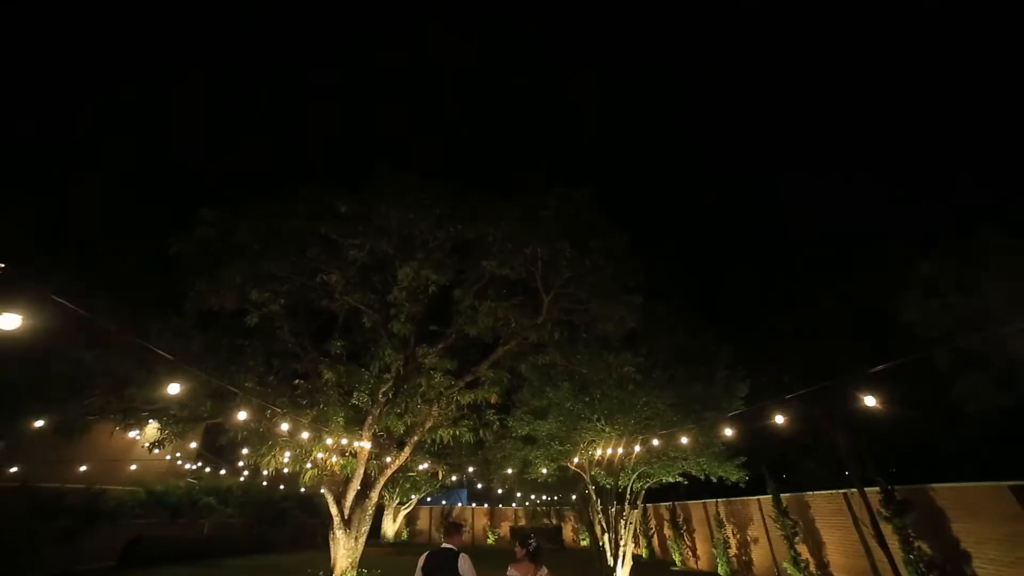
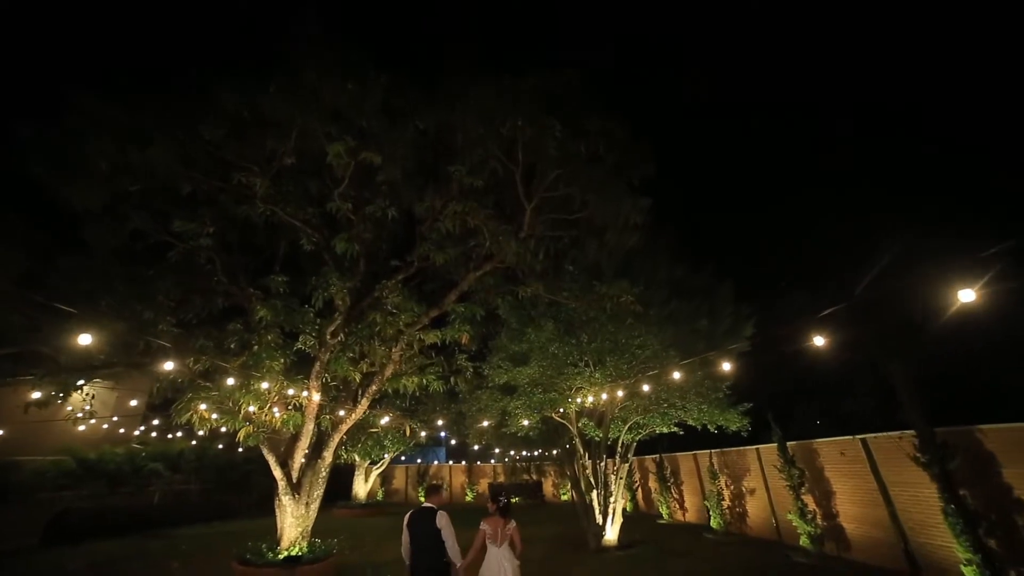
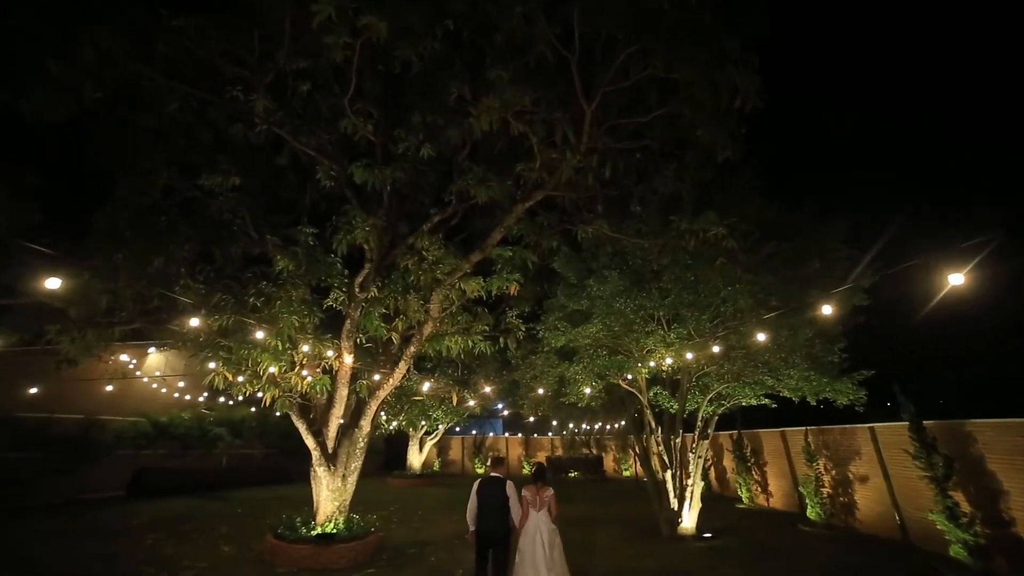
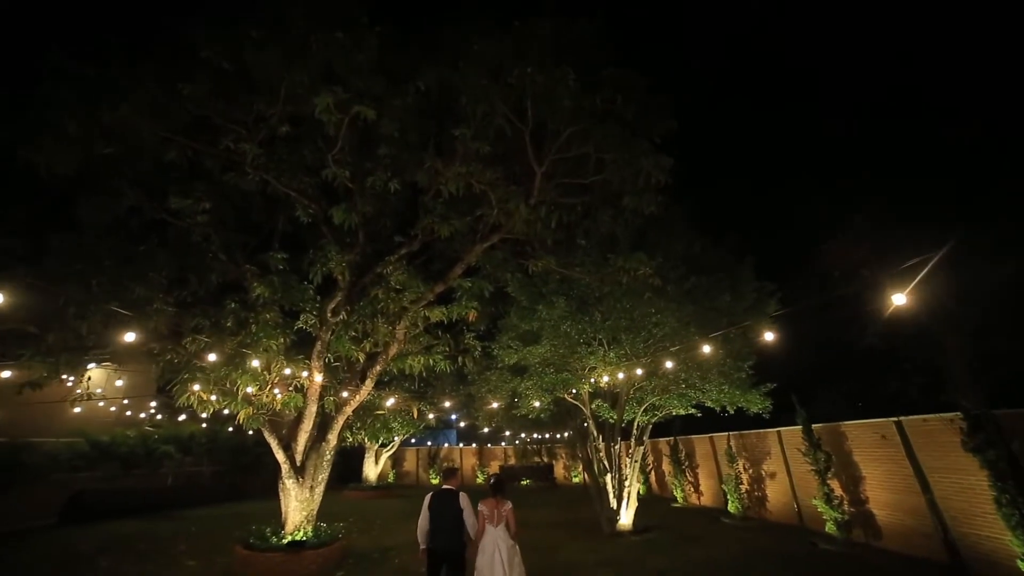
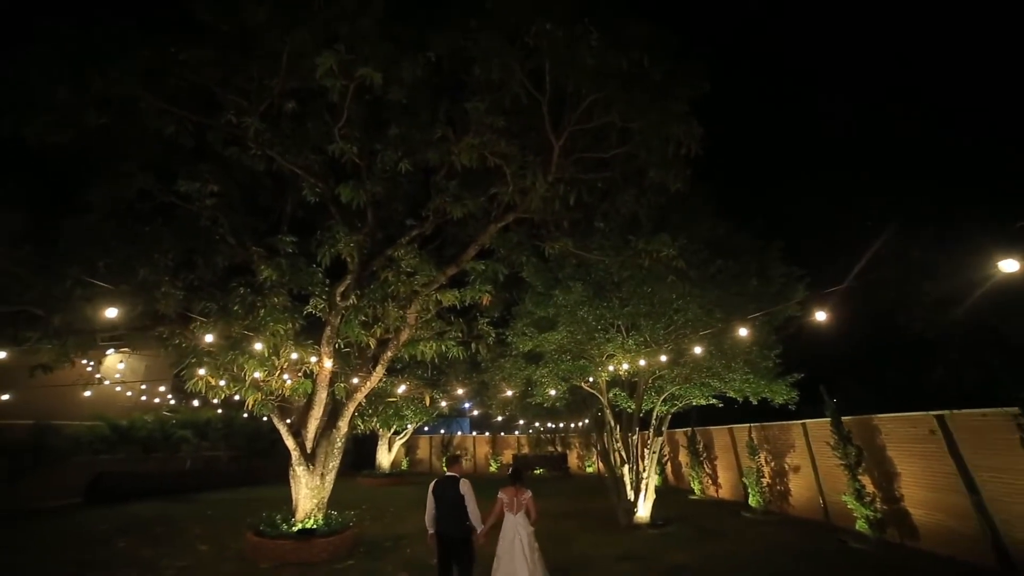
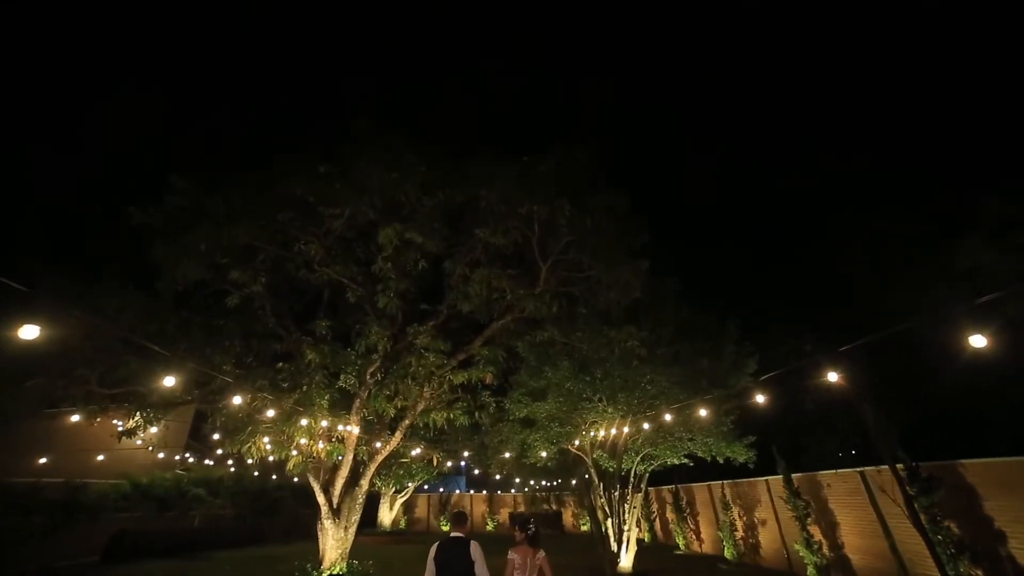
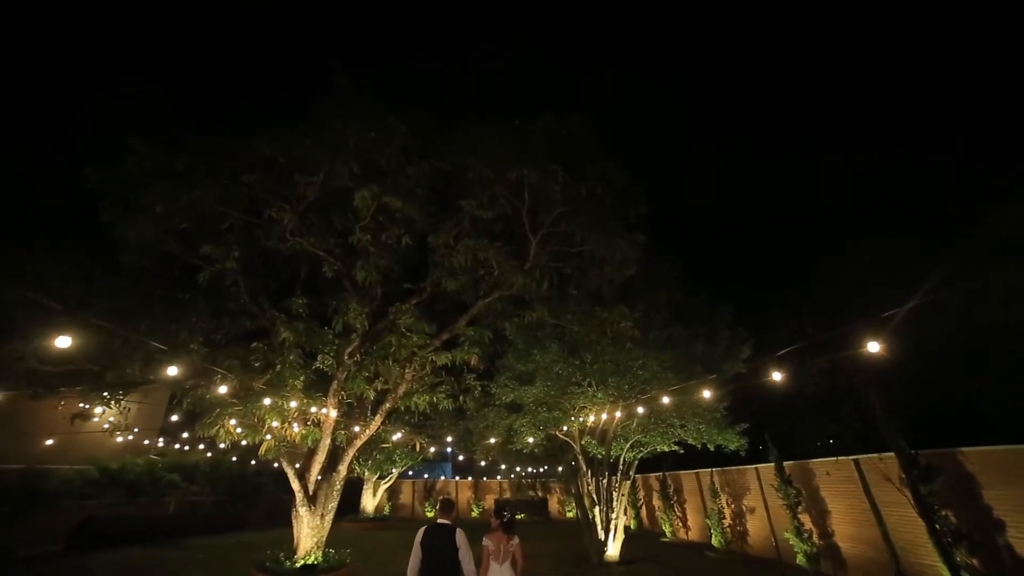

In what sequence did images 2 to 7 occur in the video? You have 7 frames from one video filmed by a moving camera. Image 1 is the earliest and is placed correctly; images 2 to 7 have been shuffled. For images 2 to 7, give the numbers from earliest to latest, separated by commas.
6, 7, 2, 4, 5, 3
